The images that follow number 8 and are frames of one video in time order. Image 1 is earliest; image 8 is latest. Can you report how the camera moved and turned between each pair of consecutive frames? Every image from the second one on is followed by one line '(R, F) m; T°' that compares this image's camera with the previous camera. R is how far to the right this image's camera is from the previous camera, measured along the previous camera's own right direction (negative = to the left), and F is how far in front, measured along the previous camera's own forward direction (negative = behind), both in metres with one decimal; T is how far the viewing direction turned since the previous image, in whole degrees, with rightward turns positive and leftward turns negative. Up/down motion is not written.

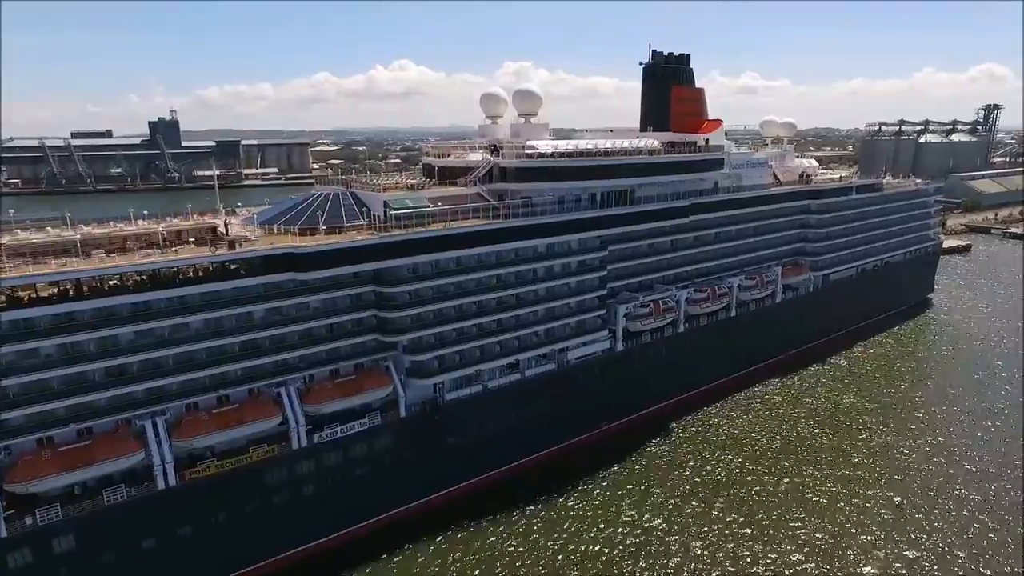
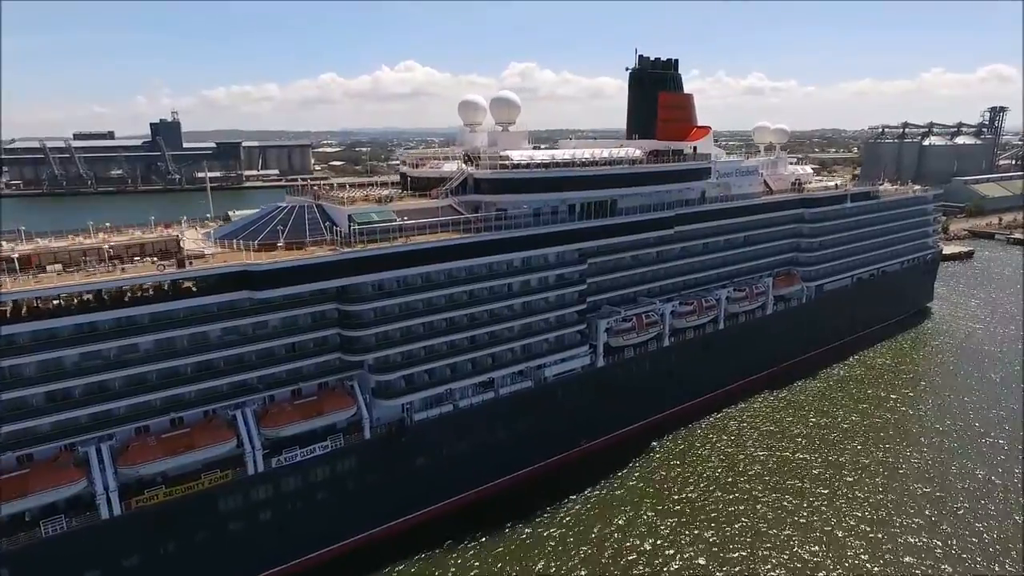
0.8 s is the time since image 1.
(+1.3, +0.8) m; 0°
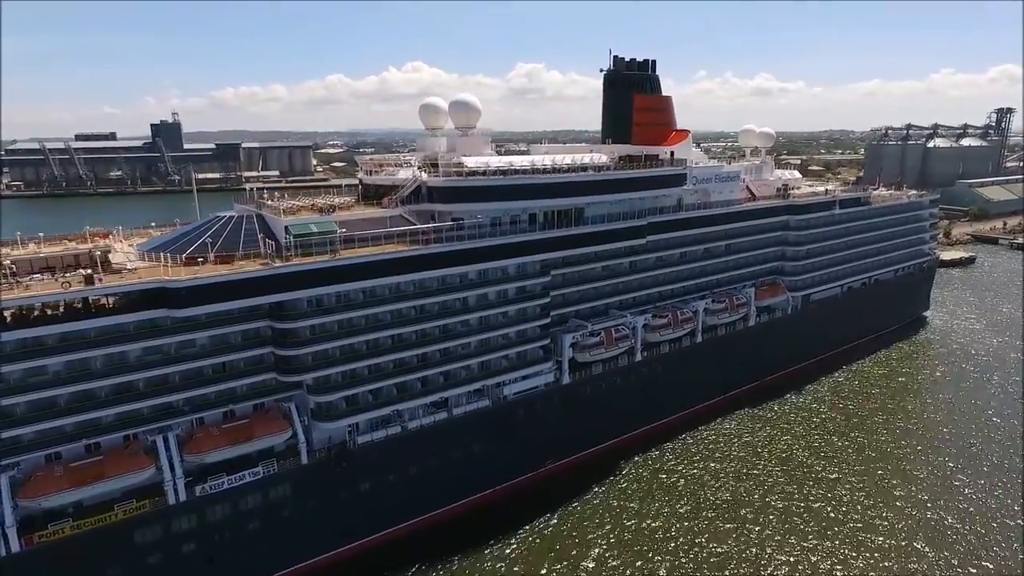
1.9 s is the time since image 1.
(+2.0, +1.3) m; -1°
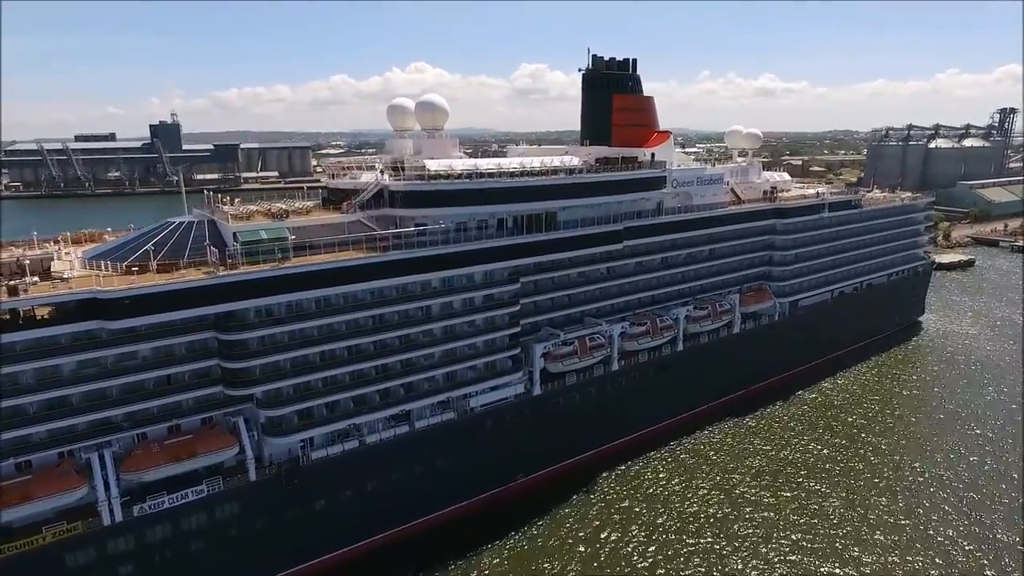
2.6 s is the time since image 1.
(+1.5, +0.9) m; 0°
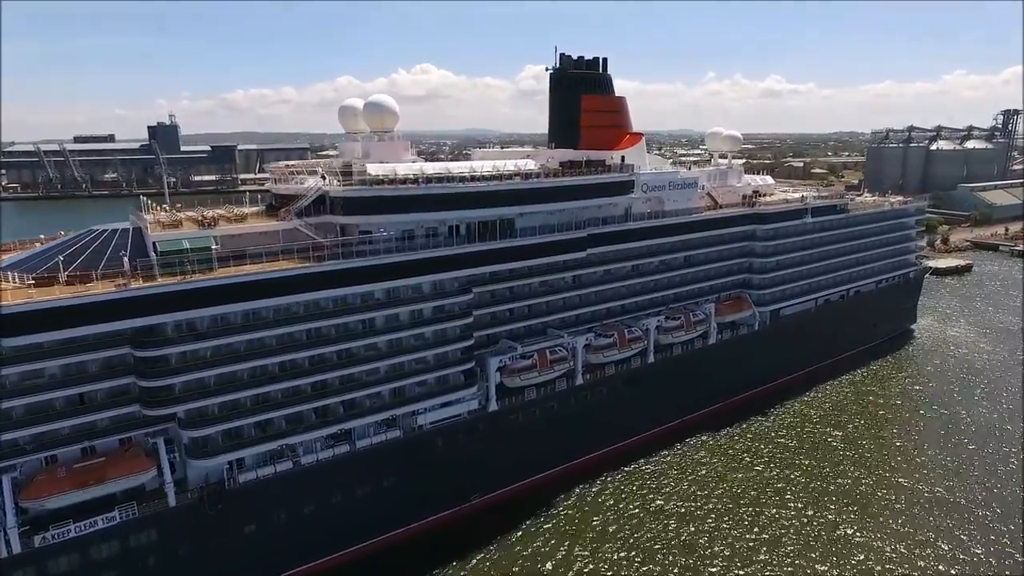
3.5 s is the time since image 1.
(+2.0, +1.2) m; 0°
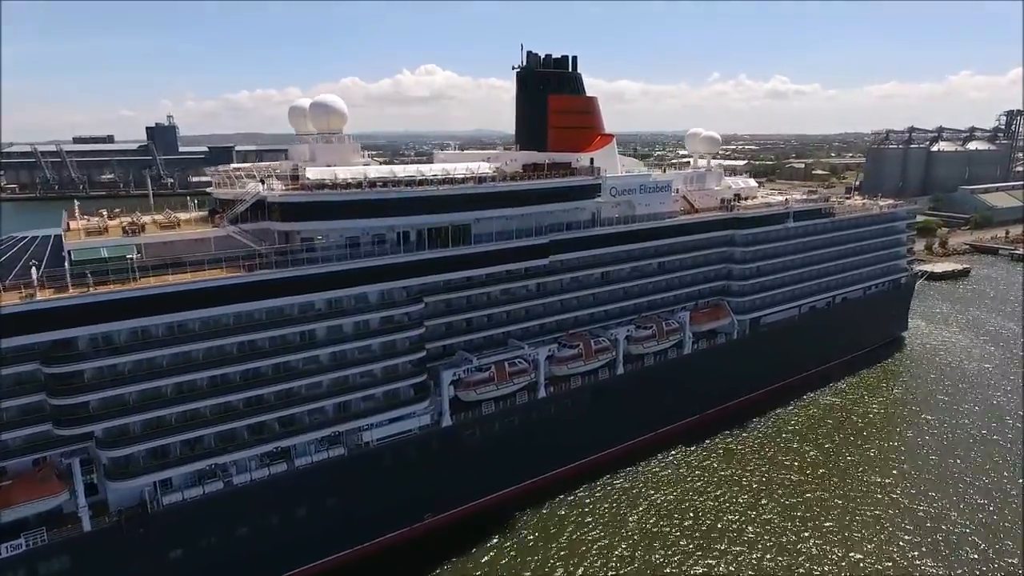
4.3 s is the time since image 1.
(+1.9, +1.1) m; 0°
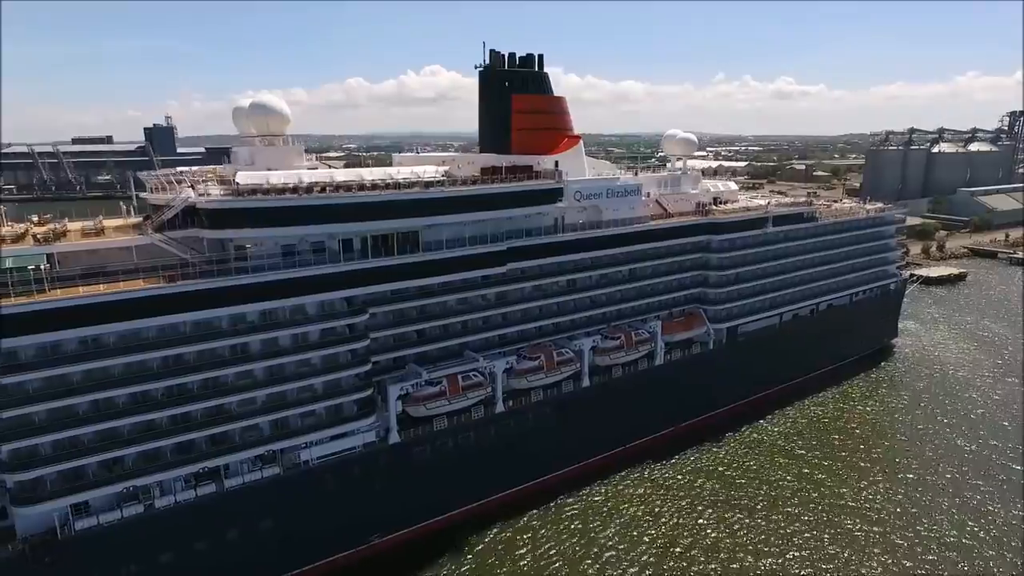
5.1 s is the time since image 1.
(+2.0, +1.1) m; 0°
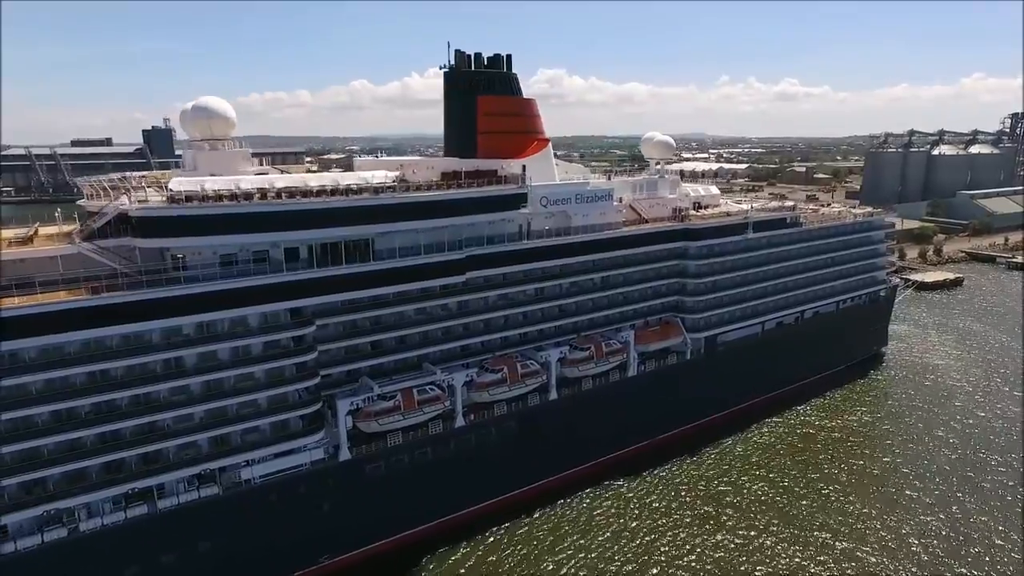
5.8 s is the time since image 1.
(+1.7, +0.9) m; 0°
